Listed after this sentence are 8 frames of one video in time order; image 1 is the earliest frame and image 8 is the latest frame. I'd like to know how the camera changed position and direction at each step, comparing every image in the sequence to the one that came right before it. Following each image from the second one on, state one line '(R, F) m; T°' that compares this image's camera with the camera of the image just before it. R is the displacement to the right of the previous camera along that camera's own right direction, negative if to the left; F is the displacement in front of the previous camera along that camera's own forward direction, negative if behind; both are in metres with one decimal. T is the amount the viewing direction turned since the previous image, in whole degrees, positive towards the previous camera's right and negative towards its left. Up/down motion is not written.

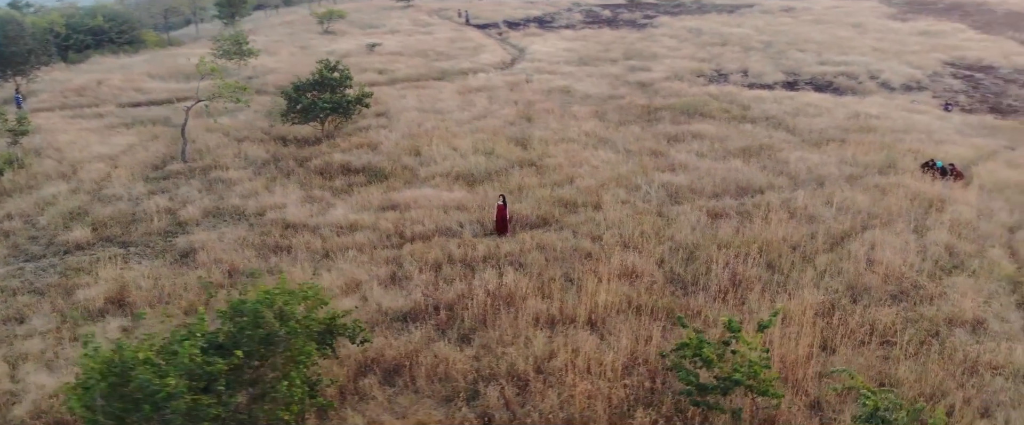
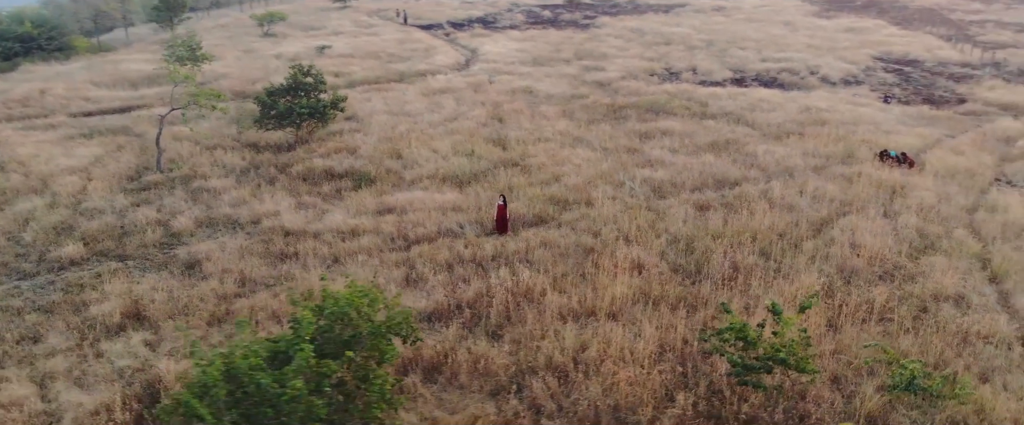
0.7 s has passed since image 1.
(-1.2, -0.2) m; +5°
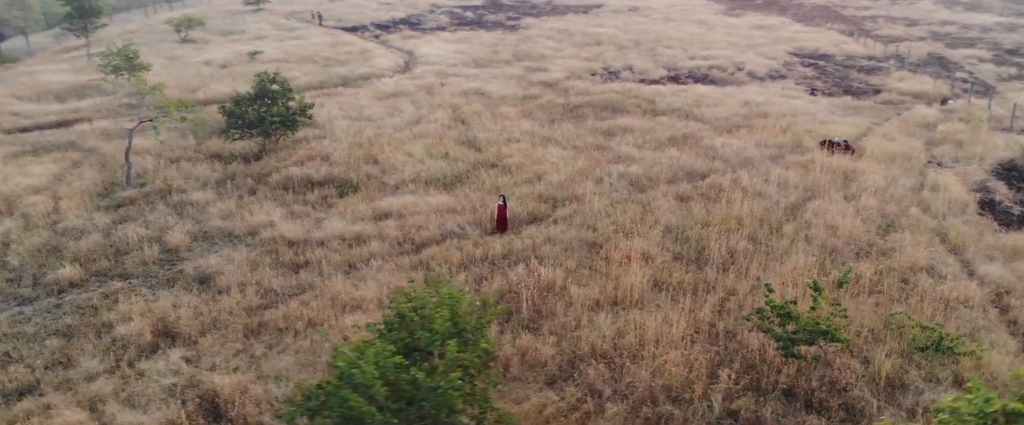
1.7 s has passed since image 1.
(-1.6, -0.3) m; +7°
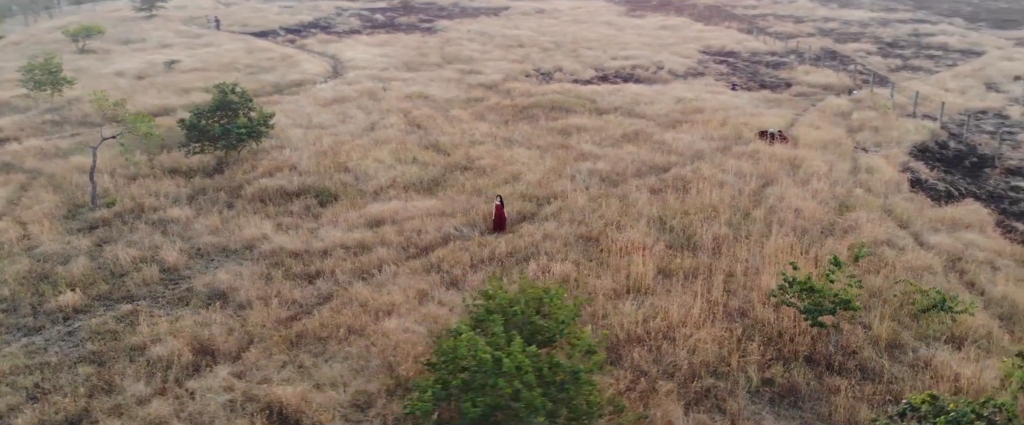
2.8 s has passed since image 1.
(-1.8, -0.3) m; +8°
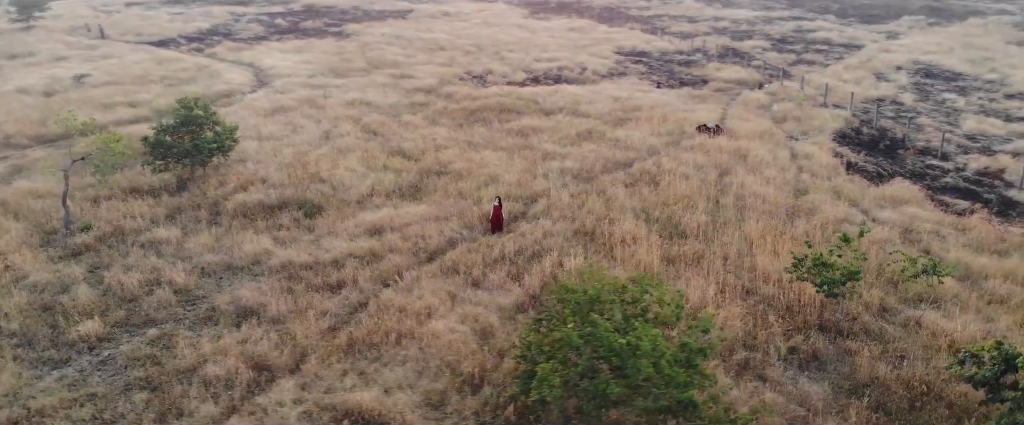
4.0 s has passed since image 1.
(-2.1, -0.4) m; +9°
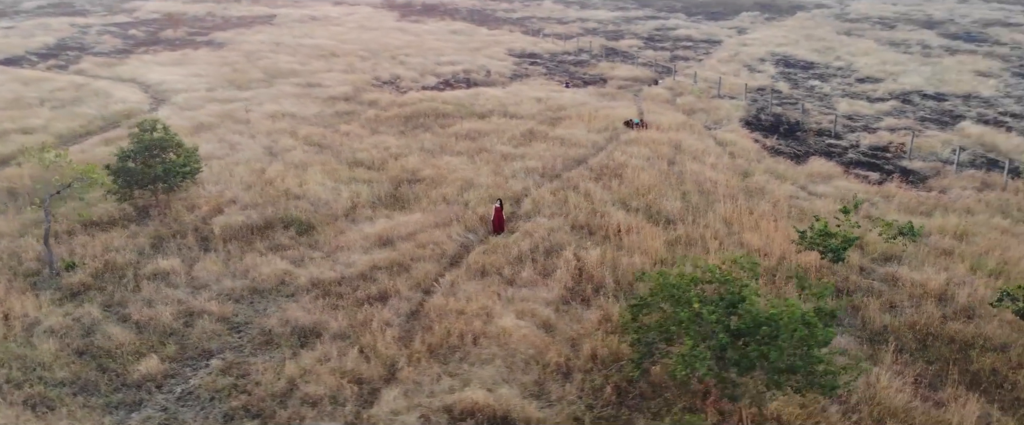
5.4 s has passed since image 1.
(-3.0, -0.3) m; +12°
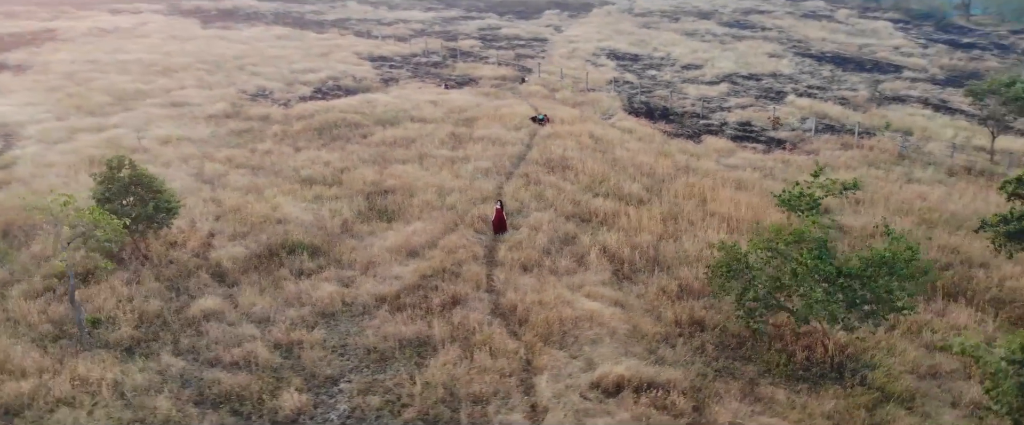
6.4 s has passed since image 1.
(-4.6, -0.3) m; +17°
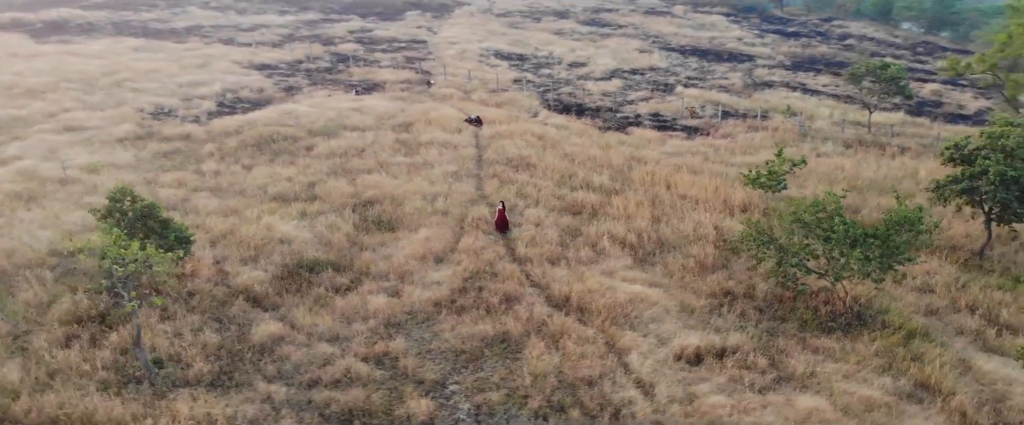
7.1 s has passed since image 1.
(-3.6, -0.3) m; +13°
